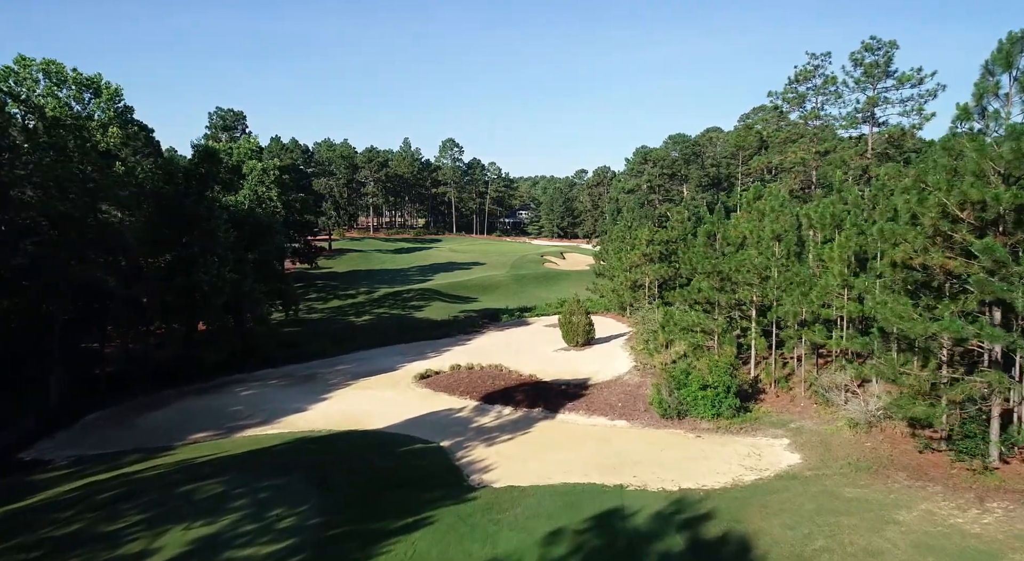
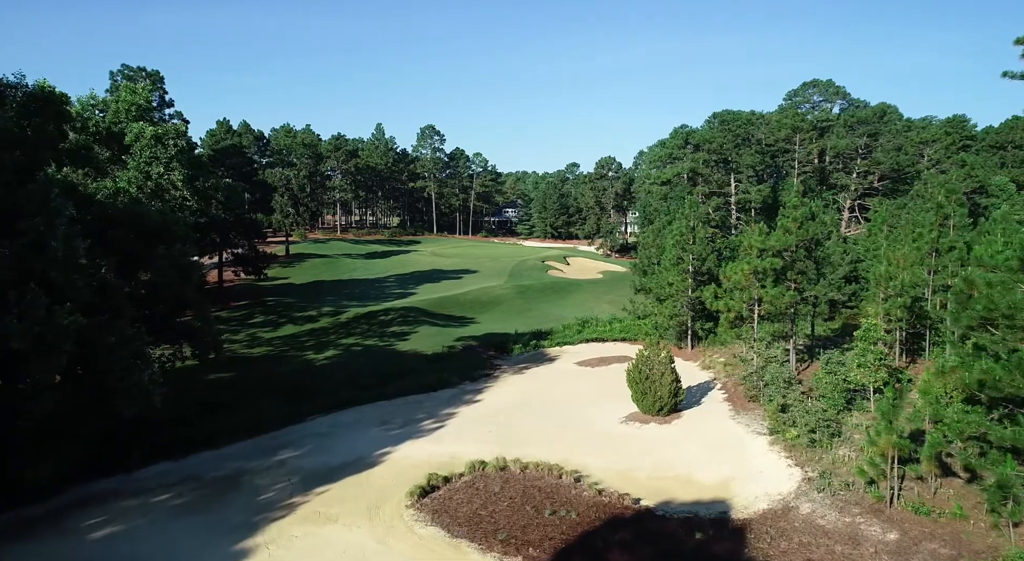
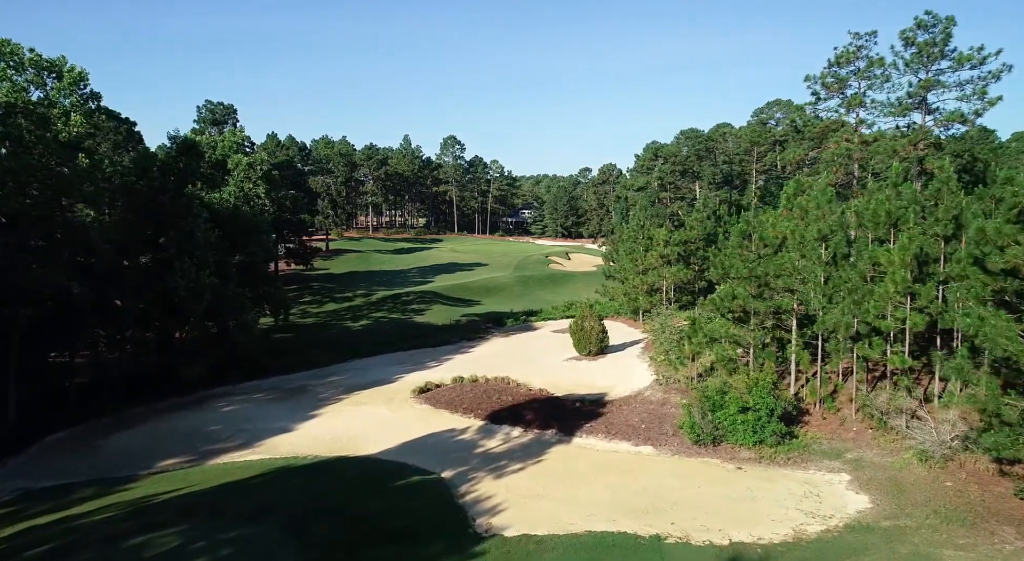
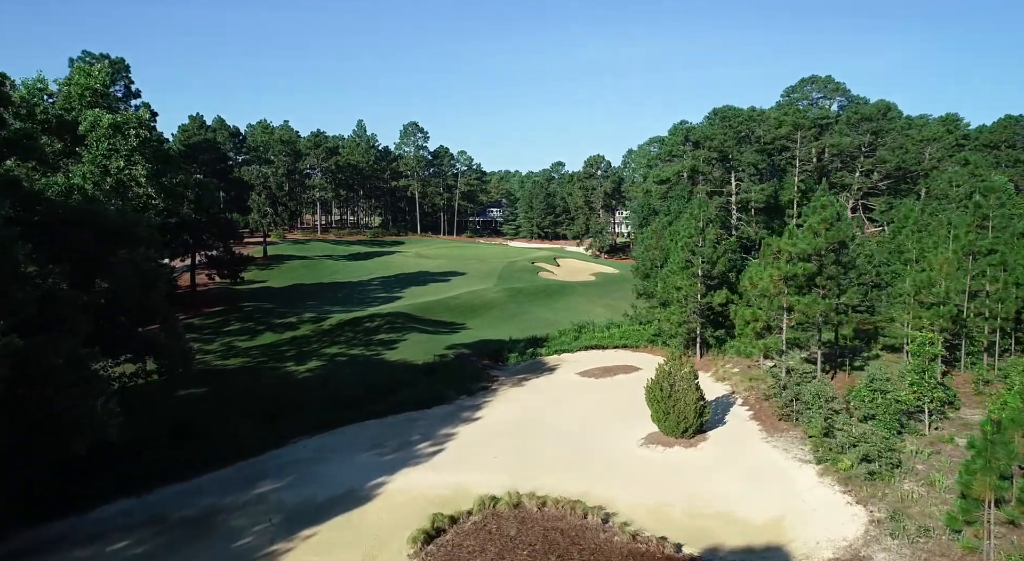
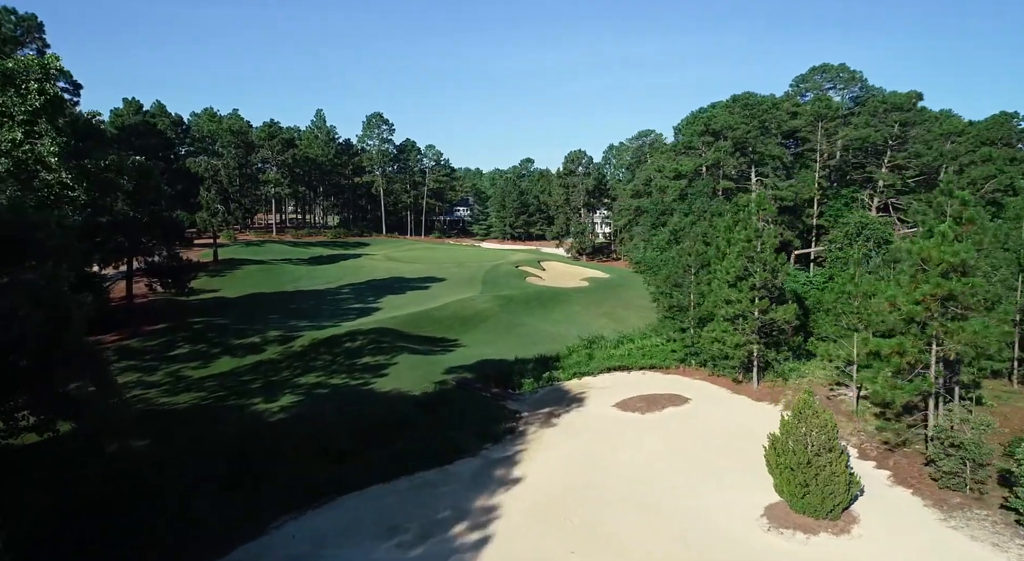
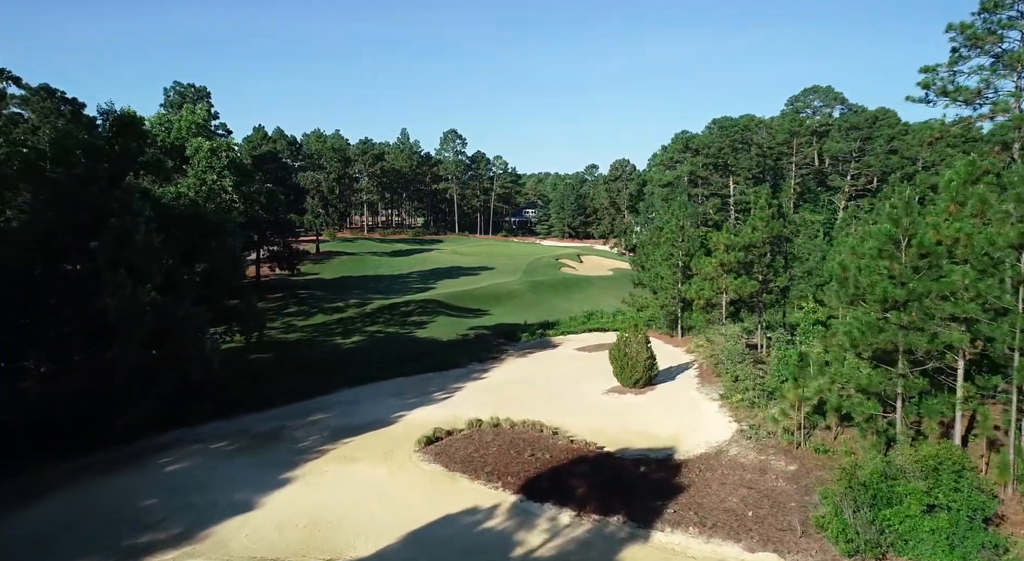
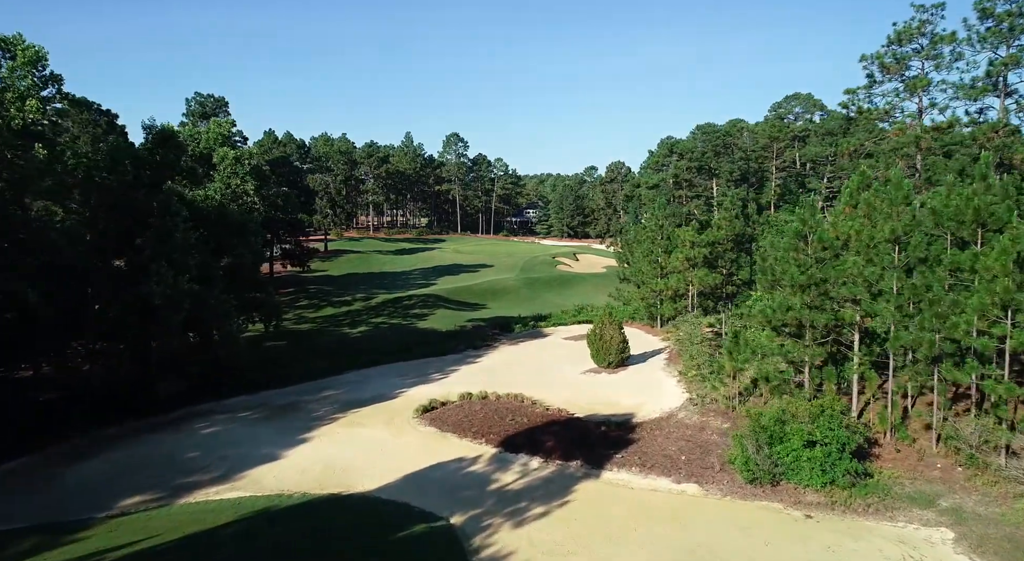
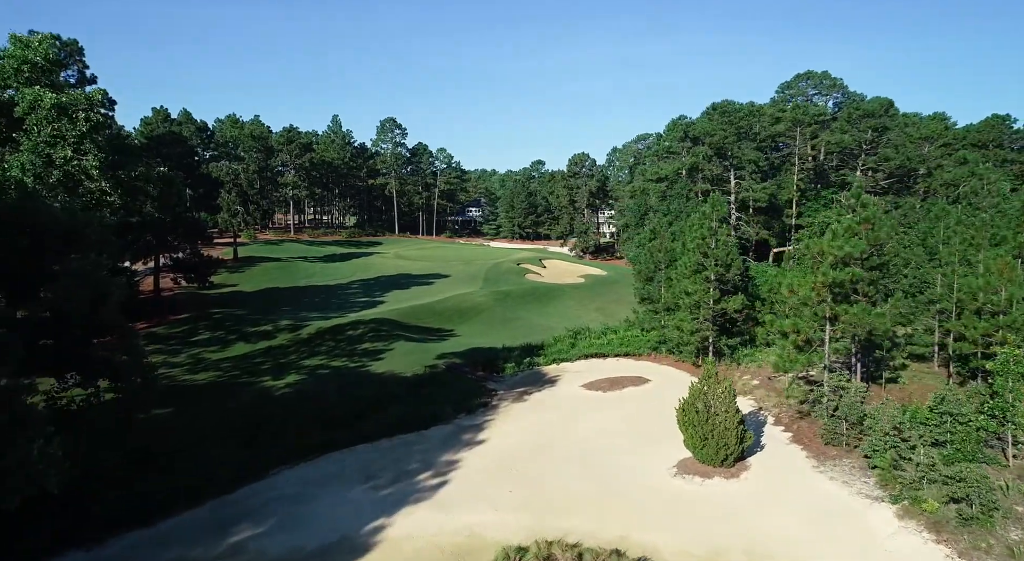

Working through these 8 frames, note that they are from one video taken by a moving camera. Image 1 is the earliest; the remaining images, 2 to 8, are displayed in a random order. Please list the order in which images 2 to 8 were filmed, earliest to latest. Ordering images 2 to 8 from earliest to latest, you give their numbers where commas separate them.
3, 7, 6, 2, 4, 8, 5
